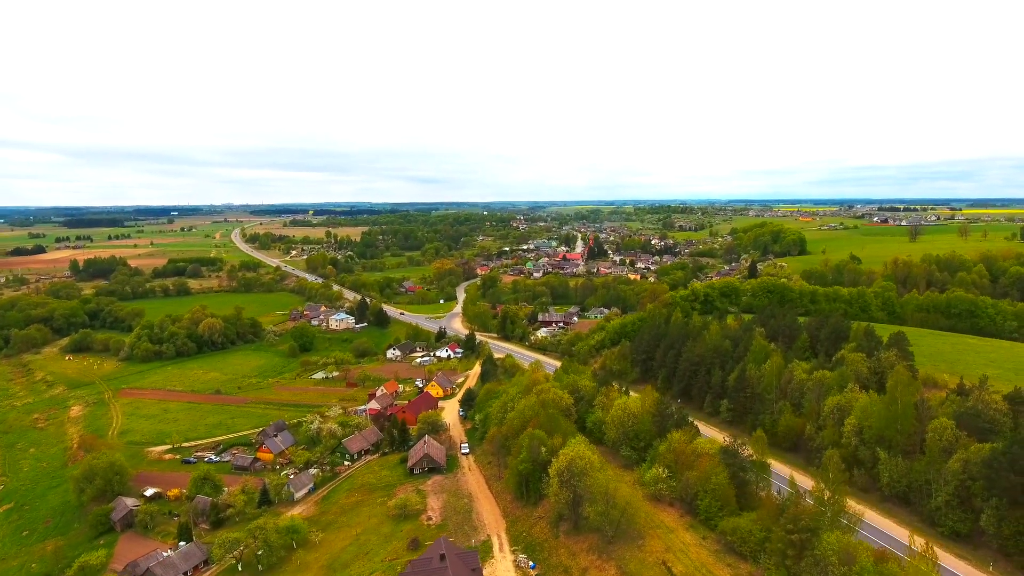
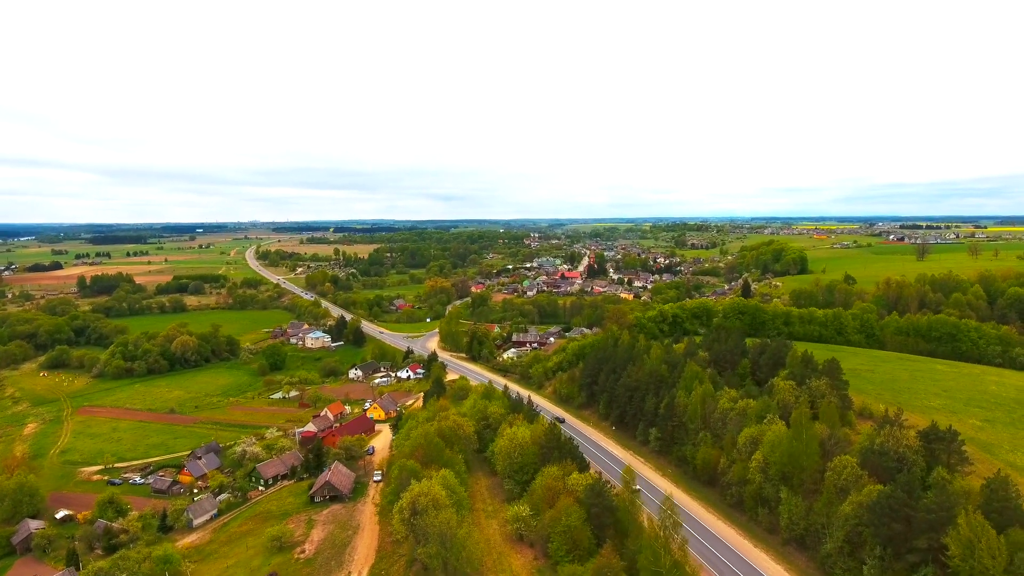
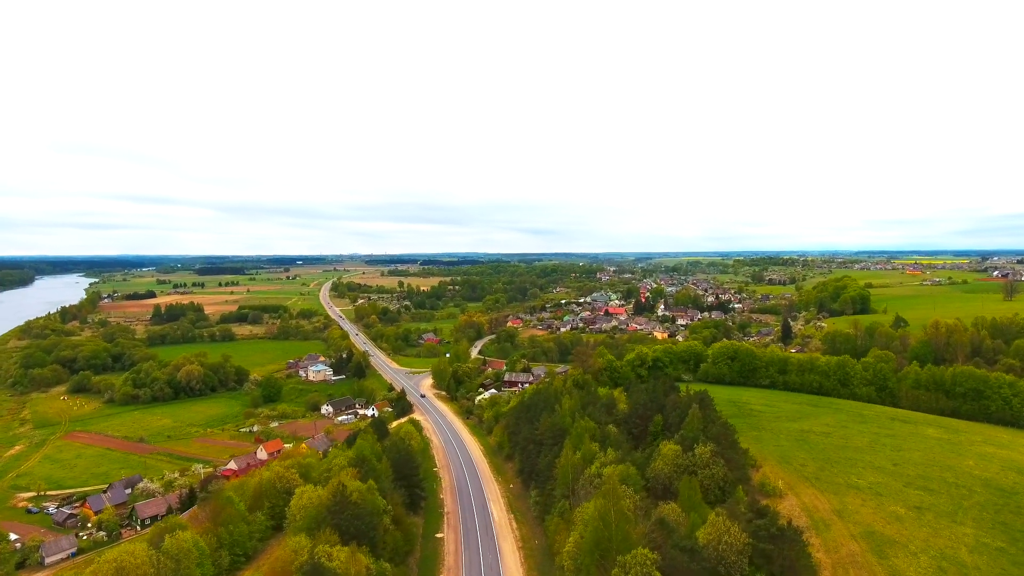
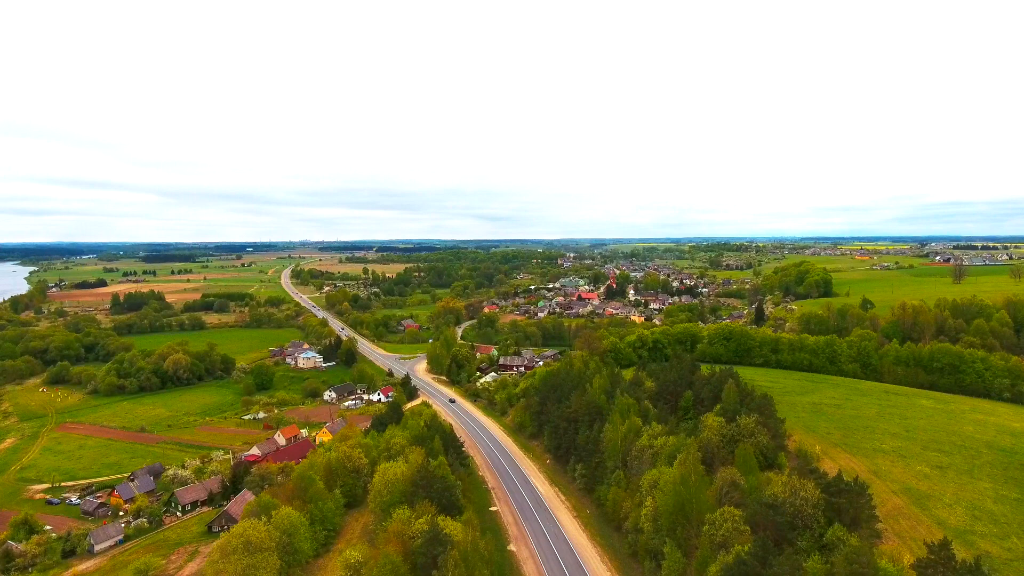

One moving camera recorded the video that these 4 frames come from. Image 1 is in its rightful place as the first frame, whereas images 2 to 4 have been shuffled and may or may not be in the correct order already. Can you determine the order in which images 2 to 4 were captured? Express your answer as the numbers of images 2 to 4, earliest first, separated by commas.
2, 4, 3
